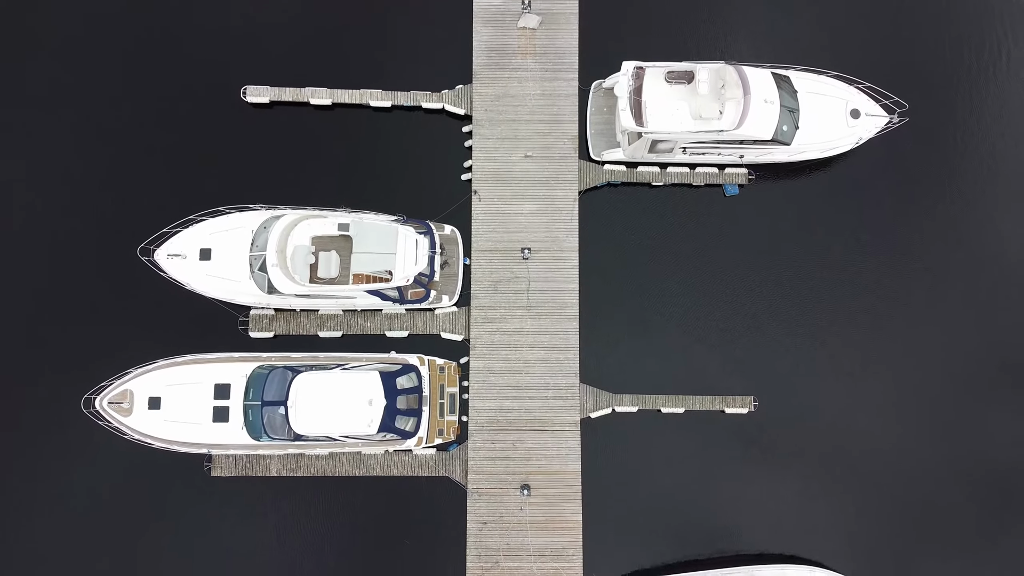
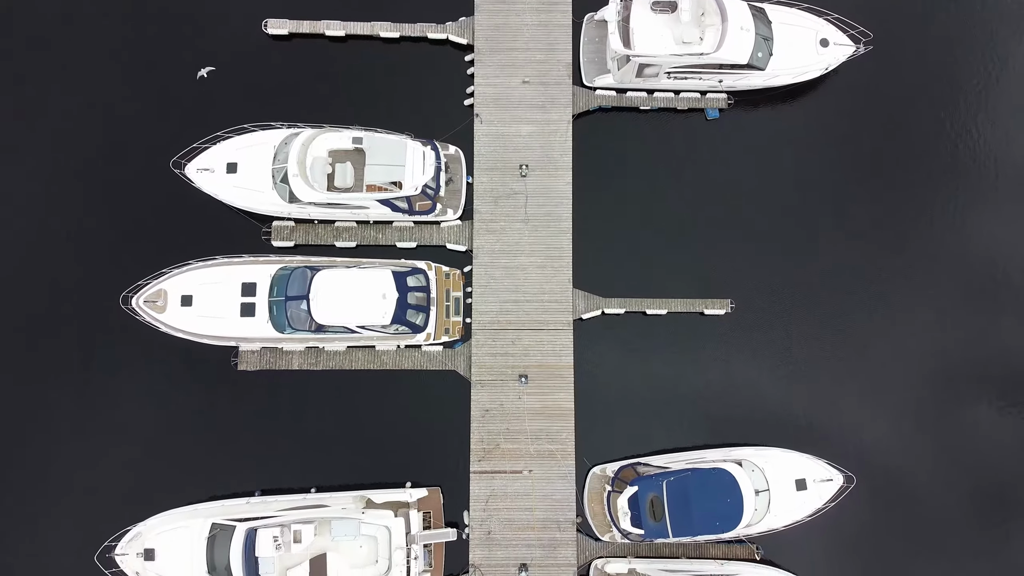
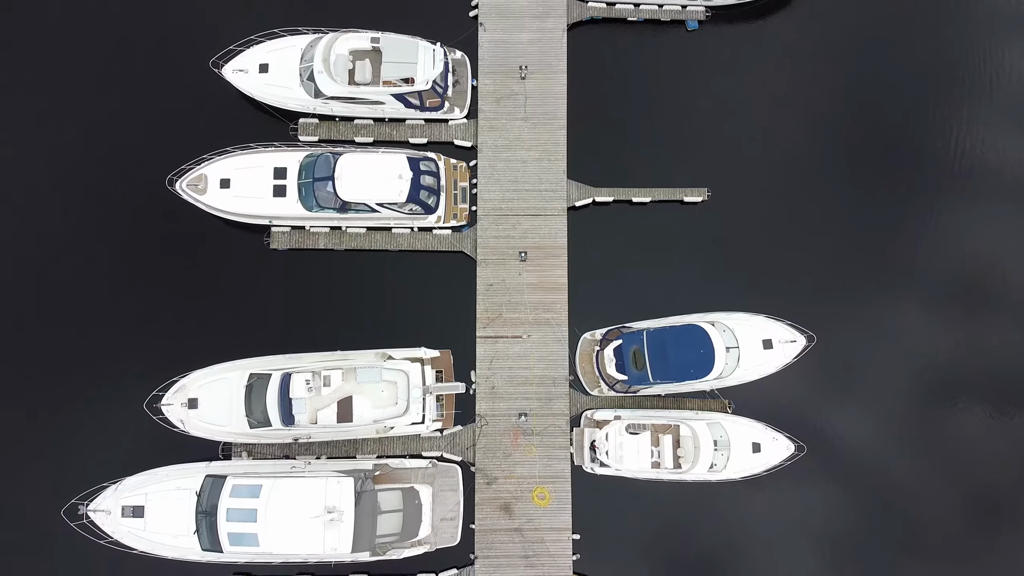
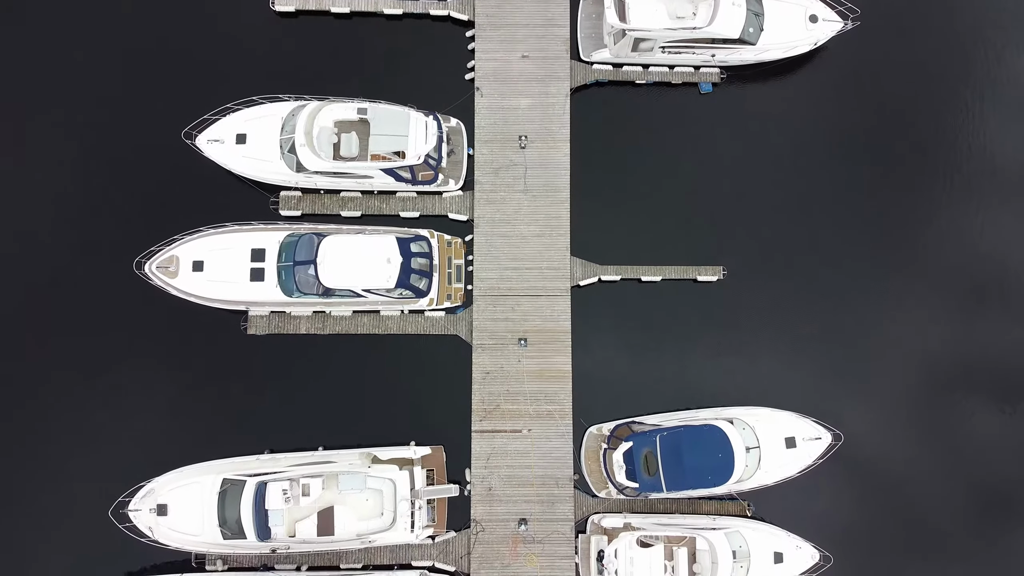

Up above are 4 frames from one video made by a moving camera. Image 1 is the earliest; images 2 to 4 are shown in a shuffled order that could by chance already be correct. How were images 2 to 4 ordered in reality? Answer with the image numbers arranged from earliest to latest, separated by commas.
2, 4, 3
